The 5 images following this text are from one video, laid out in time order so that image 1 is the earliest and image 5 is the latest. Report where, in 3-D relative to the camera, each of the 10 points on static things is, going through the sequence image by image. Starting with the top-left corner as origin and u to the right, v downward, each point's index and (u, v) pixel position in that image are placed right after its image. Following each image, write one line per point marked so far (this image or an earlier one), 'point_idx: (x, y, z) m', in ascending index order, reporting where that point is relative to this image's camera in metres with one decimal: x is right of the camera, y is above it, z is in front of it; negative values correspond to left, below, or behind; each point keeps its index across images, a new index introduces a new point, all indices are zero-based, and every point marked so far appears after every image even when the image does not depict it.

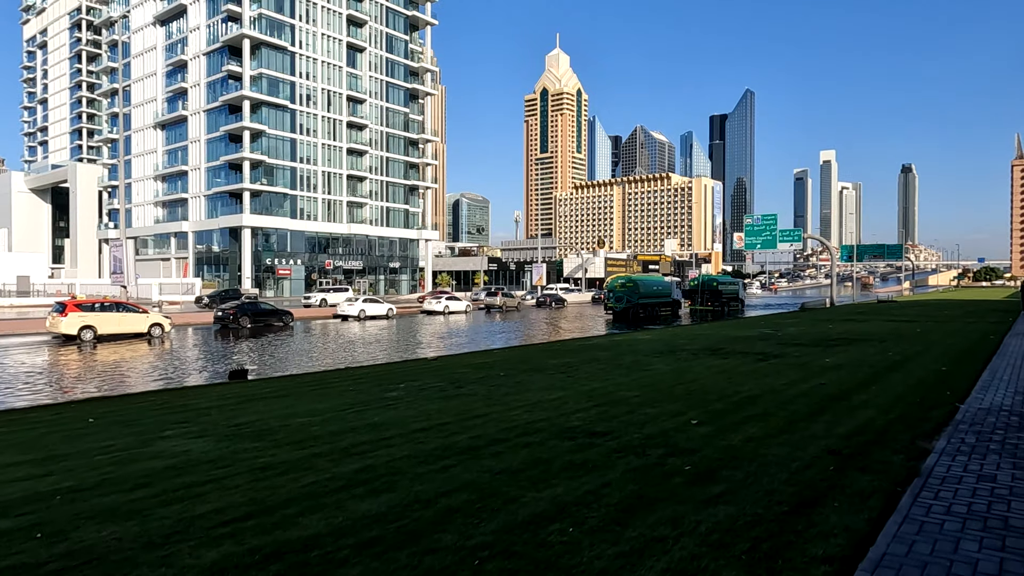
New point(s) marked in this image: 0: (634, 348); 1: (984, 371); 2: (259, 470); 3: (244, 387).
0: (+3.3, -1.5, +17.0) m
1: (+7.8, -1.4, +10.7) m
2: (-2.2, -1.5, +5.5) m
3: (-5.4, -2.0, +13.0) m
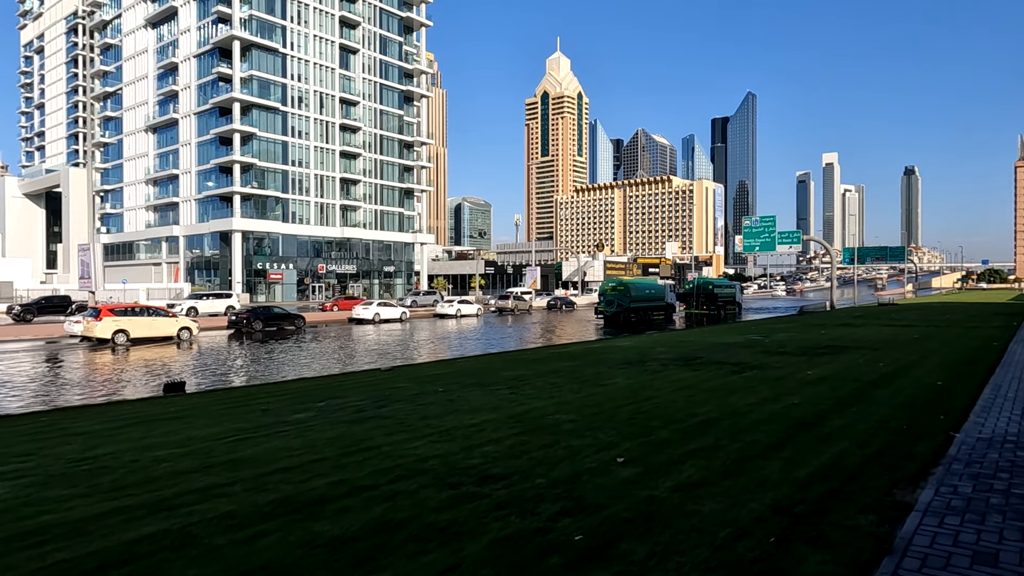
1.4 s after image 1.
0: (+2.3, -1.6, +15.6) m
1: (+6.8, -1.4, +9.3) m
2: (-3.2, -1.6, +4.1) m
3: (-6.4, -2.1, +11.7) m
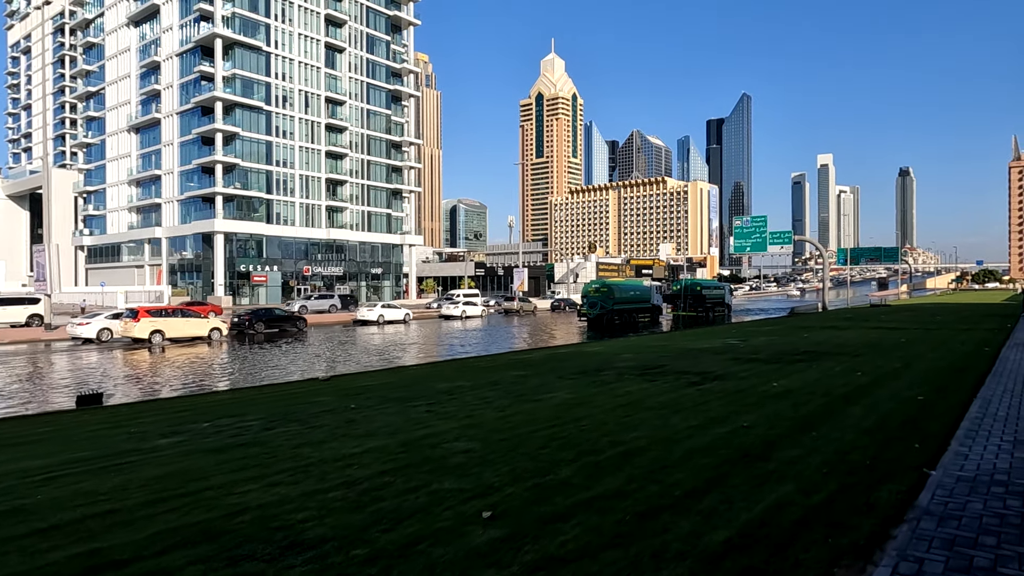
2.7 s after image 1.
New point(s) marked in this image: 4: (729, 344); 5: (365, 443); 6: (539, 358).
0: (+1.2, -1.7, +14.3) m
1: (+5.7, -1.4, +8.0) m
2: (-4.2, -1.6, +2.8) m
3: (-7.5, -2.1, +10.3) m
4: (+6.1, -1.6, +18.1) m
5: (-1.5, -1.6, +6.7) m
6: (+0.7, -1.8, +17.0) m
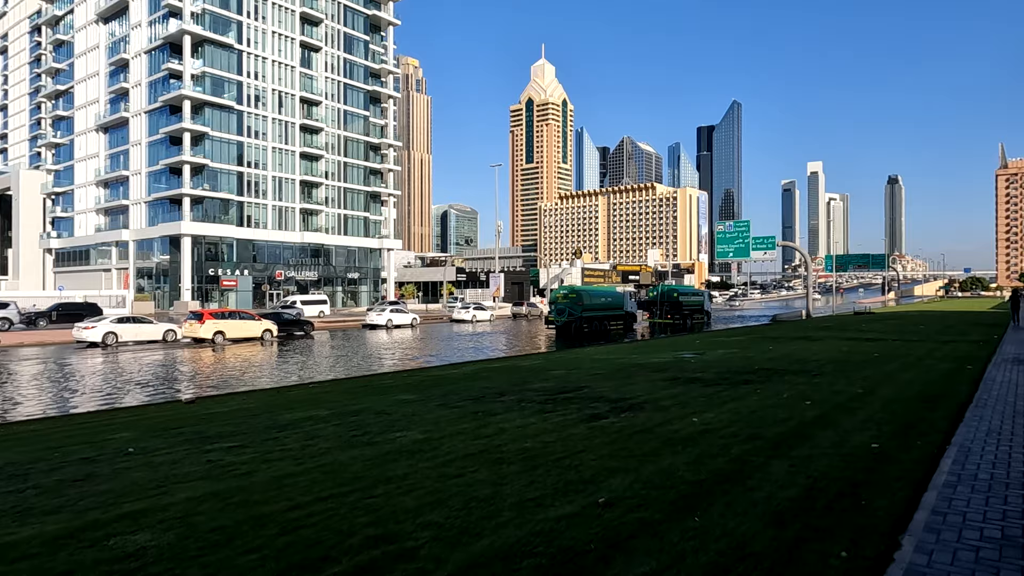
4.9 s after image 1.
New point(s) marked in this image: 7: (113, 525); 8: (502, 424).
0: (-0.7, -1.8, +12.0) m
1: (+3.9, -1.5, +5.8) m
2: (-6.0, -1.6, +0.5) m
3: (-9.3, -2.2, +8.0) m
4: (+4.1, -1.7, +15.9) m
5: (-3.3, -1.6, +4.4) m
6: (-1.2, -2.0, +14.7) m
7: (-2.7, -1.6, +4.4) m
8: (-0.2, -1.6, +7.6) m
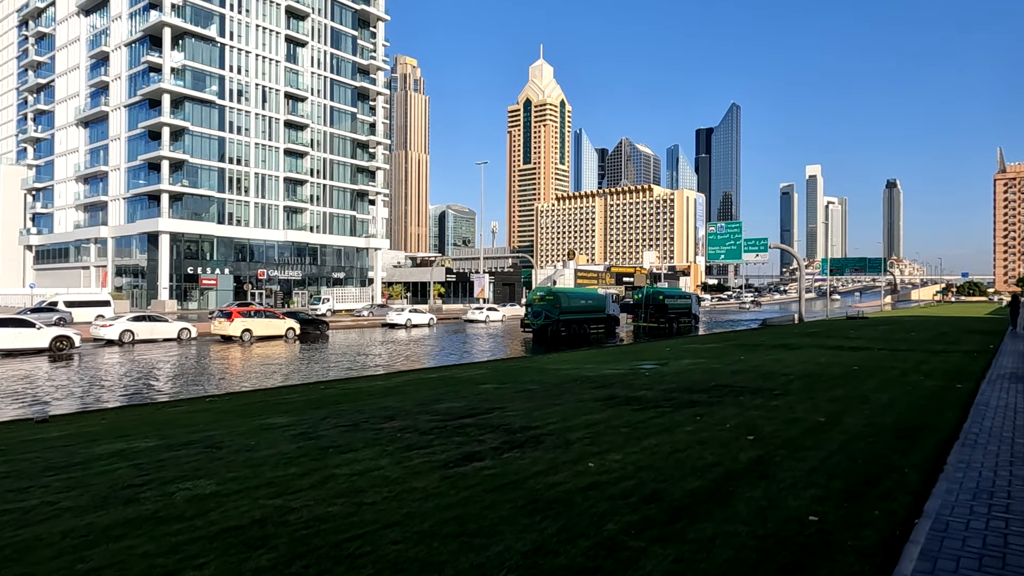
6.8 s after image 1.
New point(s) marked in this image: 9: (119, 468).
0: (-2.2, -1.8, +10.2) m
1: (+2.4, -1.5, +3.9) m
2: (-7.4, -1.5, -1.4) m
3: (-10.8, -2.1, +6.1) m
4: (+2.7, -1.8, +14.1) m
5: (-4.7, -1.6, +2.5) m
6: (-2.7, -2.0, +12.9) m
7: (-4.1, -1.6, +2.6) m
8: (-1.6, -1.6, +5.8) m
9: (-3.9, -1.7, +6.2) m
